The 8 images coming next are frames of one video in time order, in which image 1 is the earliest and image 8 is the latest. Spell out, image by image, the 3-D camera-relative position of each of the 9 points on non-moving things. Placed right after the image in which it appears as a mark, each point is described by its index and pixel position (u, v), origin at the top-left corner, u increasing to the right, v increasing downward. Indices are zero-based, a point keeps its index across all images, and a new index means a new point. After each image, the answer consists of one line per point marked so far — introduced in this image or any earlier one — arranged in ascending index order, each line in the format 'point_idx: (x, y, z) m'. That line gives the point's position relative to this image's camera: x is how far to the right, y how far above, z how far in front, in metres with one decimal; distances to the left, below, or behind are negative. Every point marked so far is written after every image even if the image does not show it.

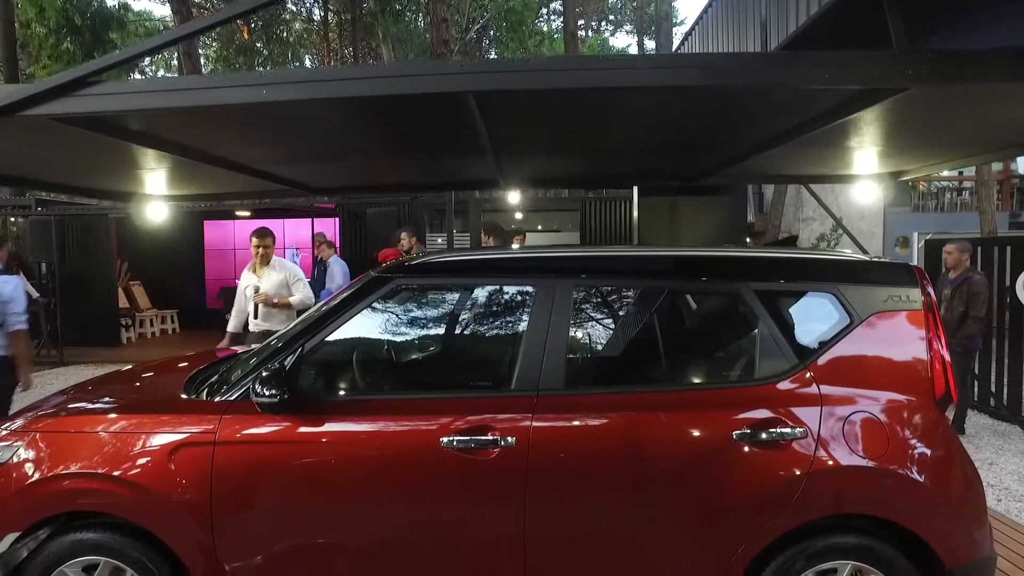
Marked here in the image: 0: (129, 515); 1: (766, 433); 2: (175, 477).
0: (-1.7, -1.0, +2.8) m
1: (+1.1, -0.6, +2.8) m
2: (-1.5, -0.8, +2.8) m
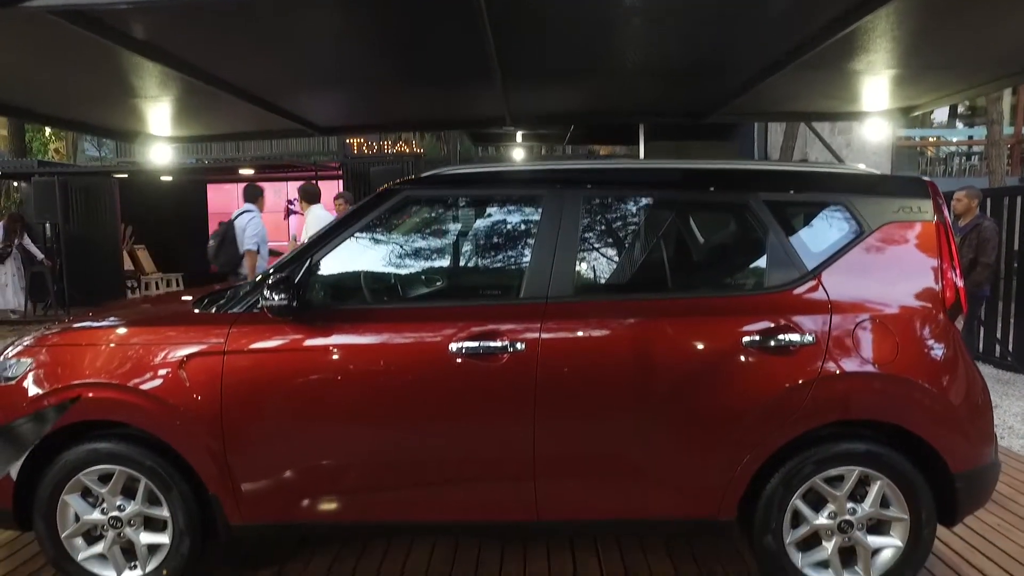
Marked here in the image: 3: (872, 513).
0: (-1.6, -0.6, +2.8) m
1: (+1.2, -0.2, +2.8) m
2: (-1.4, -0.4, +2.8) m
3: (+1.6, -1.0, +2.7) m
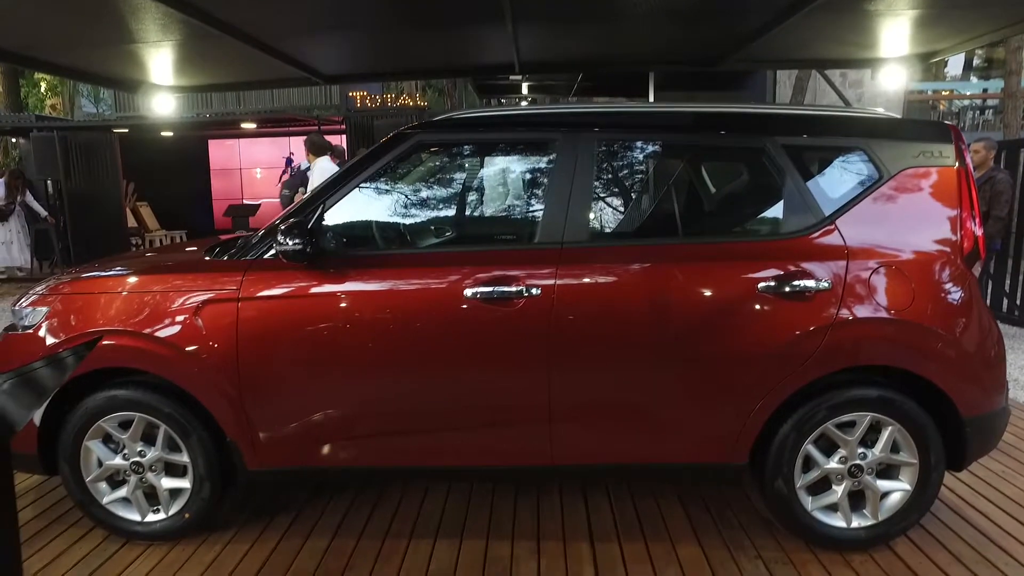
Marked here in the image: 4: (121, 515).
0: (-1.6, -0.4, +2.8) m
1: (+1.2, 0.0, +2.7) m
2: (-1.4, -0.2, +2.8) m
3: (+1.7, -0.8, +2.8) m
4: (-1.8, -1.1, +2.9) m
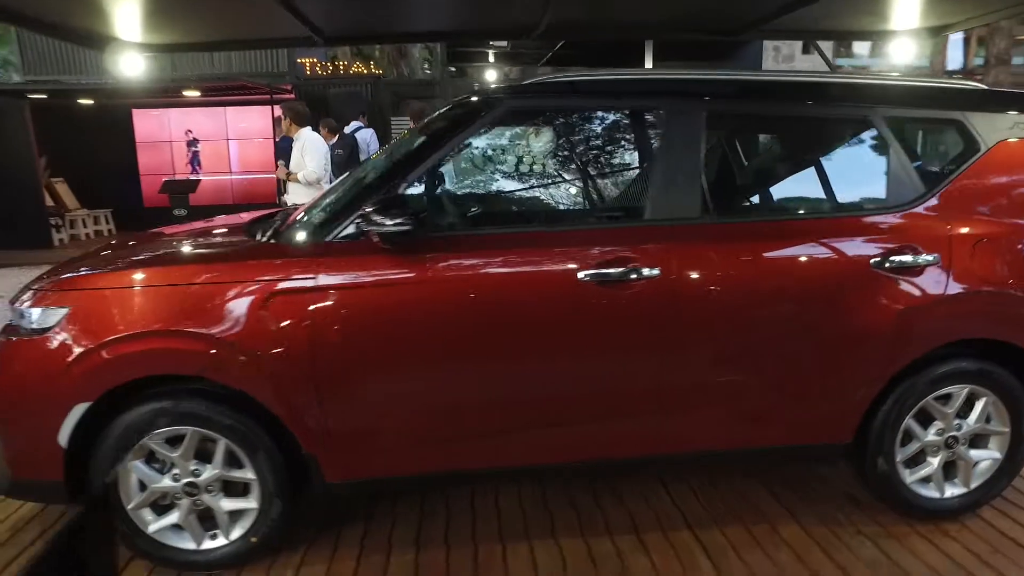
0: (-1.1, -0.3, +2.4) m
1: (+1.7, +0.1, +2.7) m
2: (-0.9, -0.2, +2.4) m
3: (+2.1, -0.6, +2.8) m
4: (-1.4, -1.0, +2.5) m
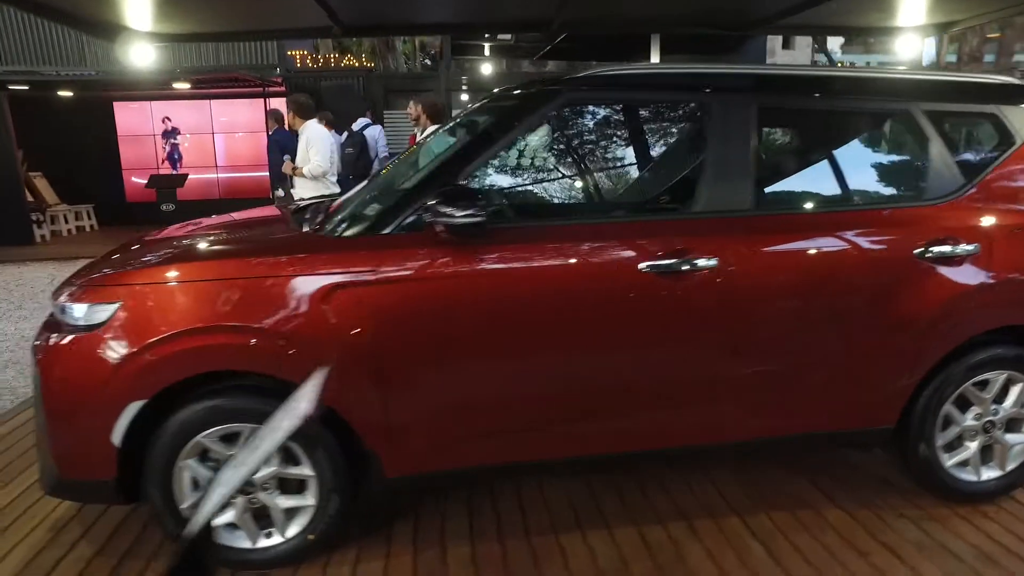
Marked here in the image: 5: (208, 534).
0: (-0.9, -0.3, +2.4) m
1: (+1.9, +0.2, +2.7) m
2: (-0.7, -0.1, +2.4) m
3: (+2.3, -0.6, +2.9) m
4: (-1.1, -1.0, +2.4) m
5: (-1.2, -1.0, +2.4) m
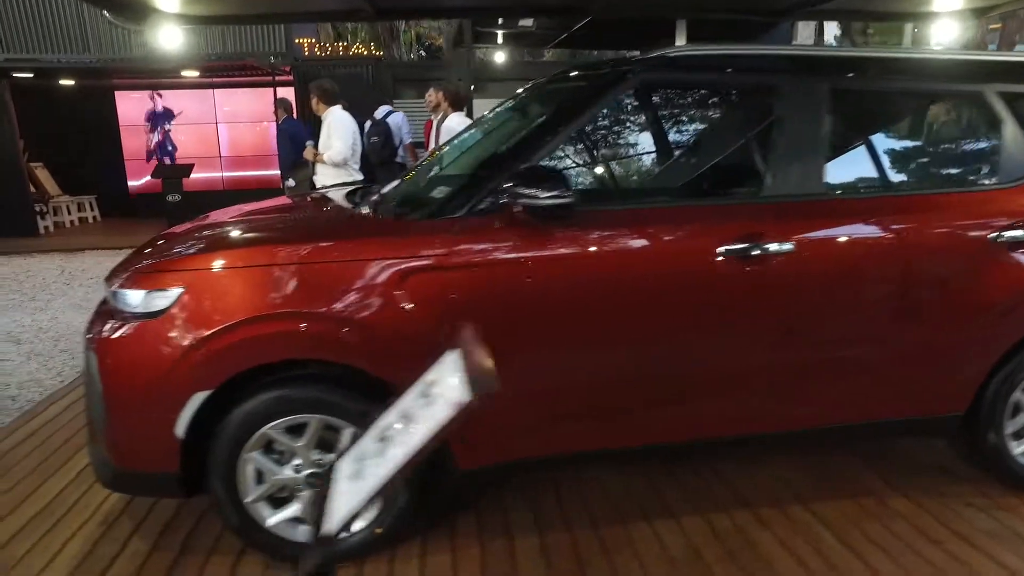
0: (-0.6, -0.3, +2.3) m
1: (+2.2, +0.2, +2.7) m
2: (-0.4, -0.1, +2.3) m
3: (+2.6, -0.5, +2.8) m
4: (-0.8, -1.0, +2.4) m
5: (-0.9, -0.9, +2.4) m
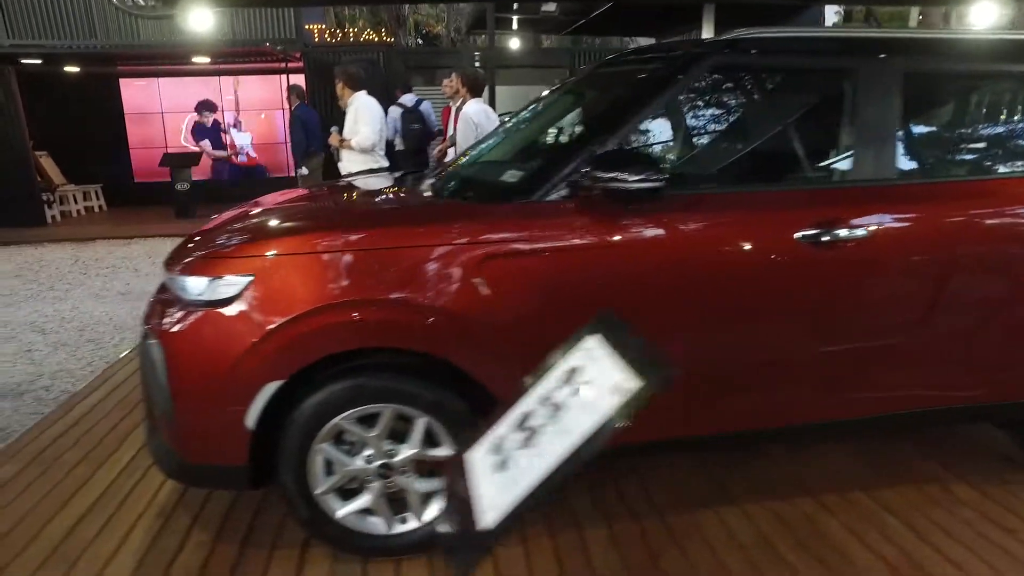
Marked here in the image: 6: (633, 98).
0: (-0.3, -0.2, +2.2) m
1: (+2.4, +0.3, +2.6) m
2: (-0.1, 0.0, +2.2) m
3: (+2.9, -0.4, +2.8) m
4: (-0.6, -0.9, +2.3) m
5: (-0.6, -0.9, +2.3) m
6: (+0.4, +0.8, +2.5) m
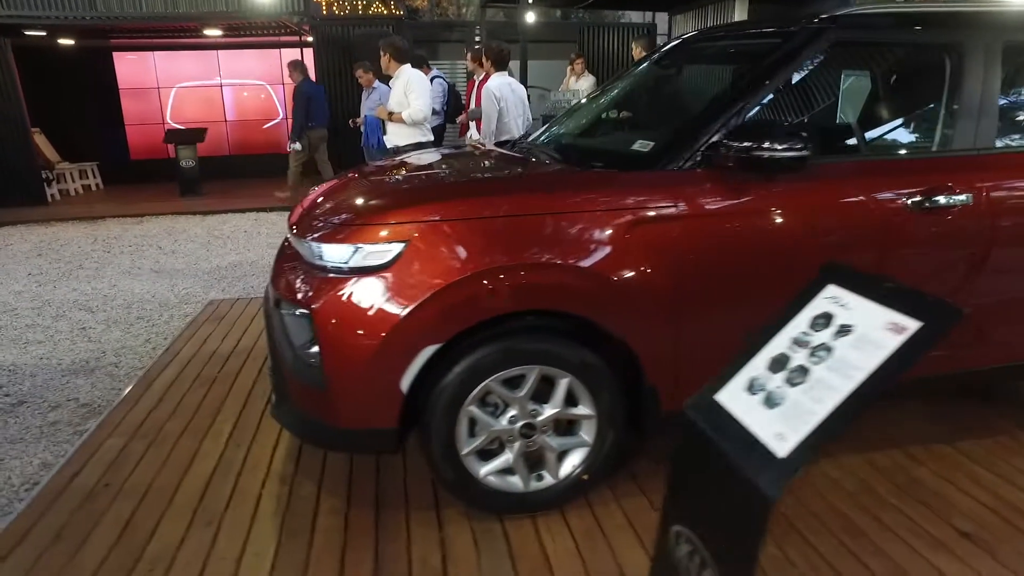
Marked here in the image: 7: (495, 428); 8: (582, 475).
0: (+0.2, -0.1, +2.3) m
1: (+2.9, +0.5, +2.8) m
2: (+0.4, +0.1, +2.3) m
3: (+3.4, -0.3, +3.0) m
4: (0.0, -0.8, +2.4) m
5: (-0.1, -0.7, +2.4) m
6: (+0.9, +0.9, +2.5) m
7: (-0.1, -0.5, +2.3) m
8: (+0.3, -0.7, +2.5) m
